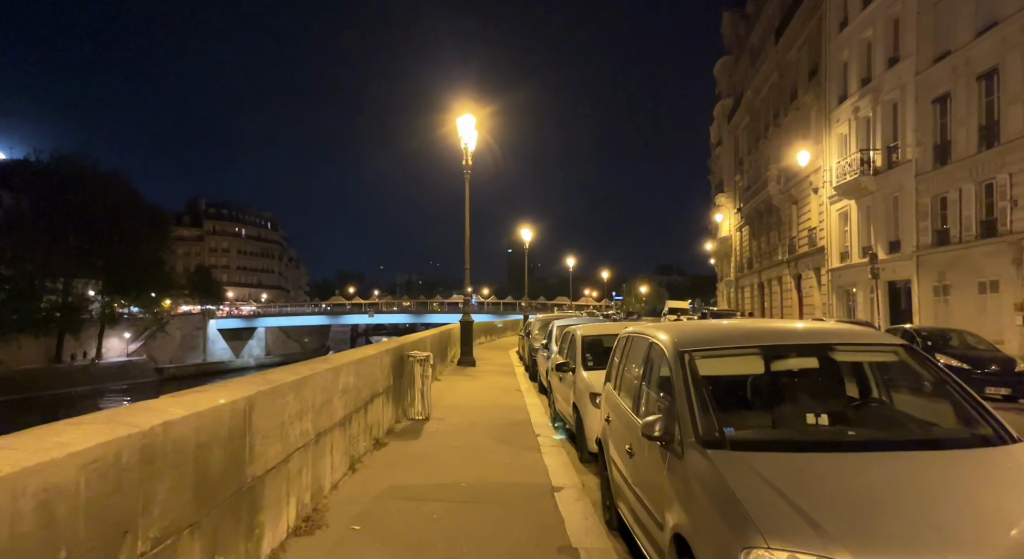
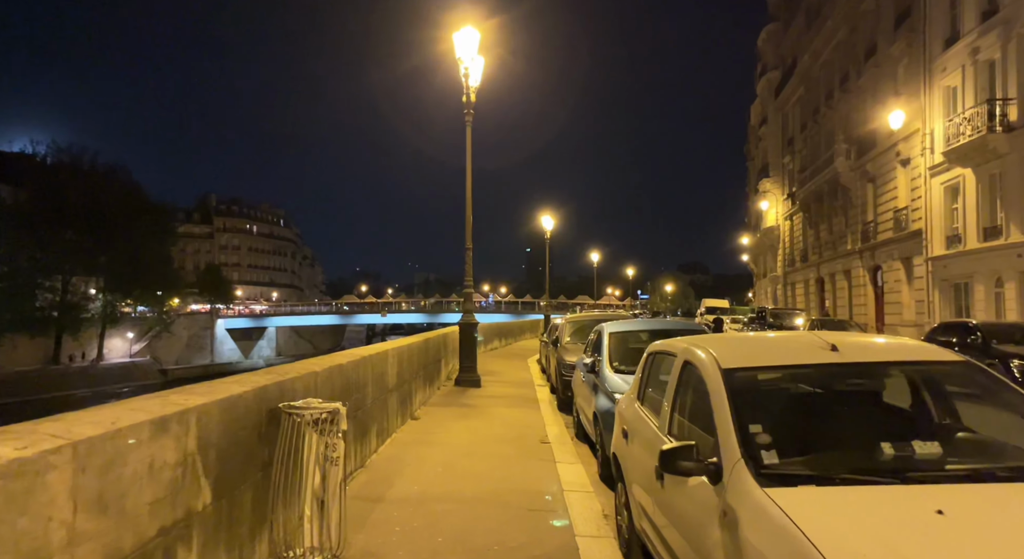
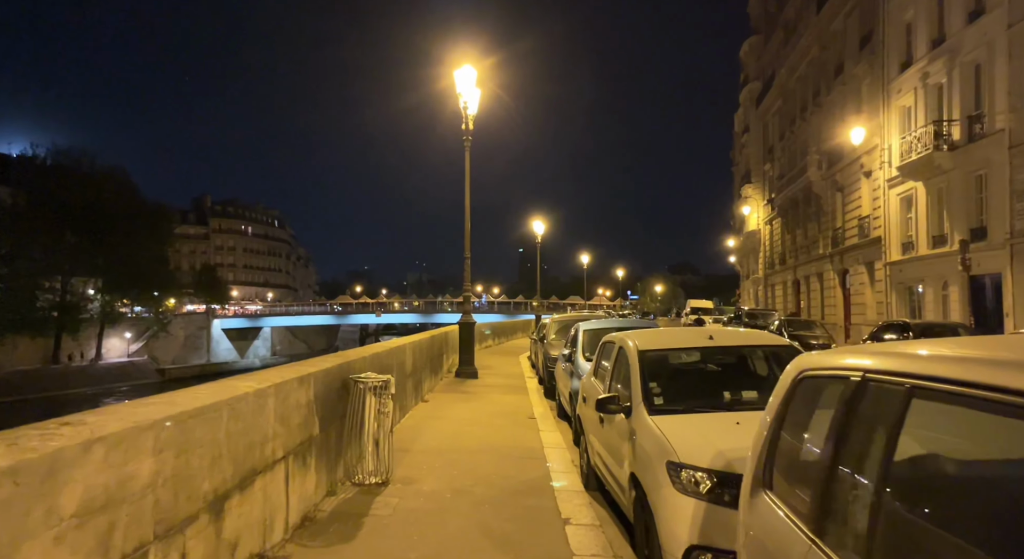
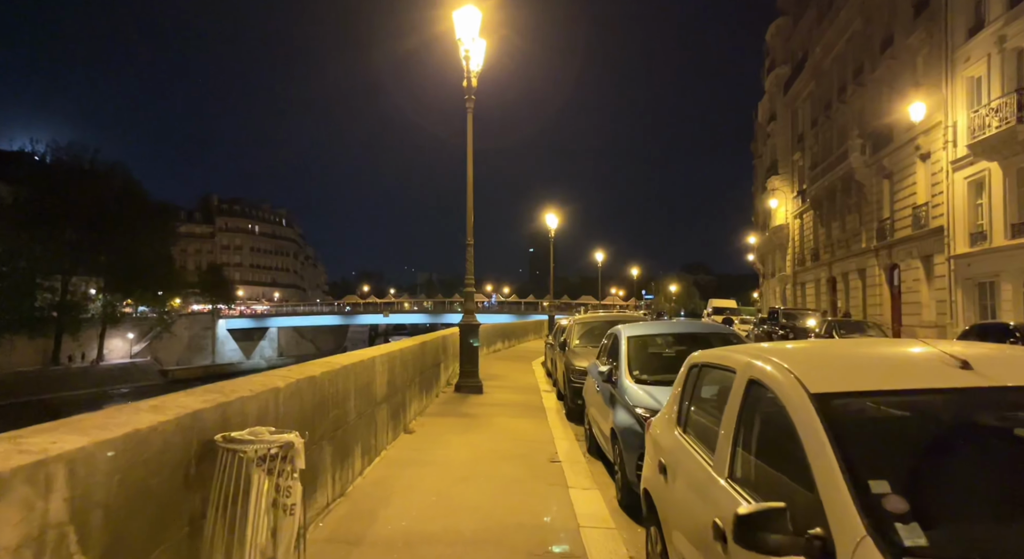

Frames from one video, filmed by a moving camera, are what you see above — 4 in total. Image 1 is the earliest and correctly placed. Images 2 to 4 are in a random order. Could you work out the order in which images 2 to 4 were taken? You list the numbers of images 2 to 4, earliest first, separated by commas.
3, 2, 4
